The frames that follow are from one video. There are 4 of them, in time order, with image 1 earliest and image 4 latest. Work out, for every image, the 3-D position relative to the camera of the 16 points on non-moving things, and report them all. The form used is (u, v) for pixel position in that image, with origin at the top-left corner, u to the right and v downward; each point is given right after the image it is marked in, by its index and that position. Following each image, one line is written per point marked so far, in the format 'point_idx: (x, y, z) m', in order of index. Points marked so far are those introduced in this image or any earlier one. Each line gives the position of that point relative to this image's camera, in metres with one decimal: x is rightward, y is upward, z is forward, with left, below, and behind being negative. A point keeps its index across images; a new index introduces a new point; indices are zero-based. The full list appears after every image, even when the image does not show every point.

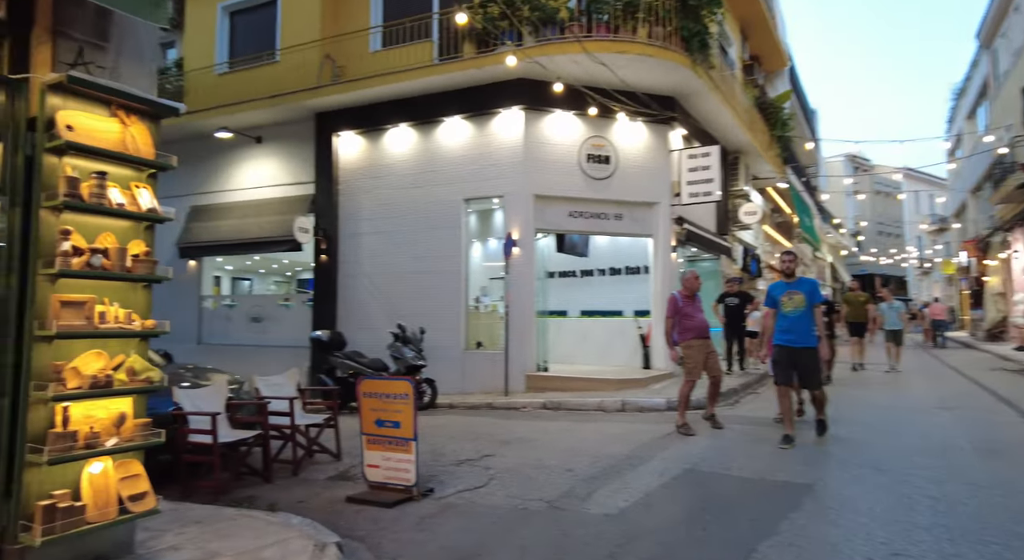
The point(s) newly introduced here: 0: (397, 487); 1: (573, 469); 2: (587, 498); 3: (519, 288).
0: (-0.7, -1.3, +4.2) m
1: (+0.4, -1.4, +4.7) m
2: (+0.5, -1.3, +4.0) m
3: (0.0, -0.1, +9.5) m
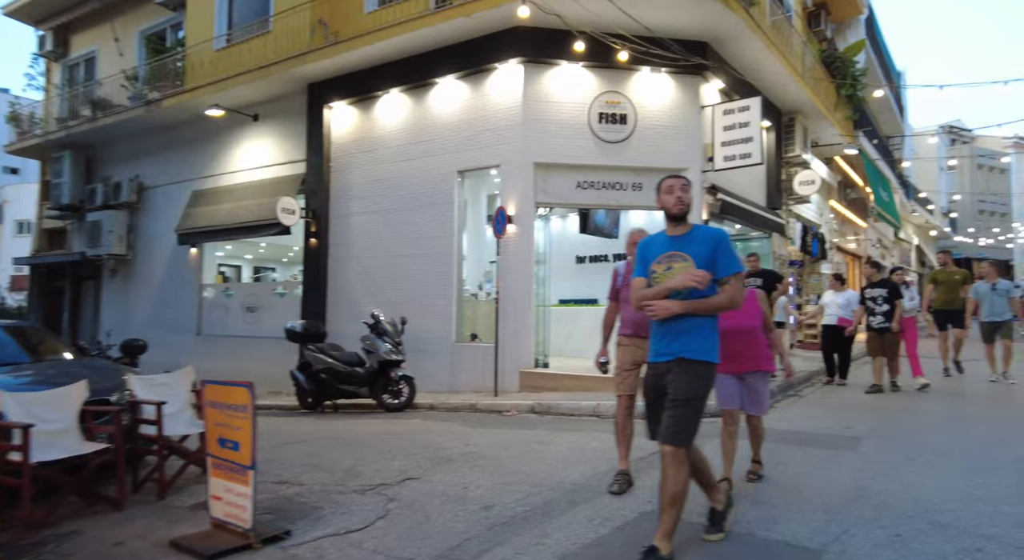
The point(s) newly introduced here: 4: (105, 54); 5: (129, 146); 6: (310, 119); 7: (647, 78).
0: (-1.3, -1.2, +3.1) m
1: (-0.1, -1.2, +3.5) m
2: (-0.2, -1.2, +2.7) m
3: (0.0, +0.1, +8.3) m
4: (-8.6, +4.8, +13.7) m
5: (-7.6, +2.7, +12.9) m
6: (-3.1, +2.5, +10.0) m
7: (+1.8, +2.8, +8.9) m
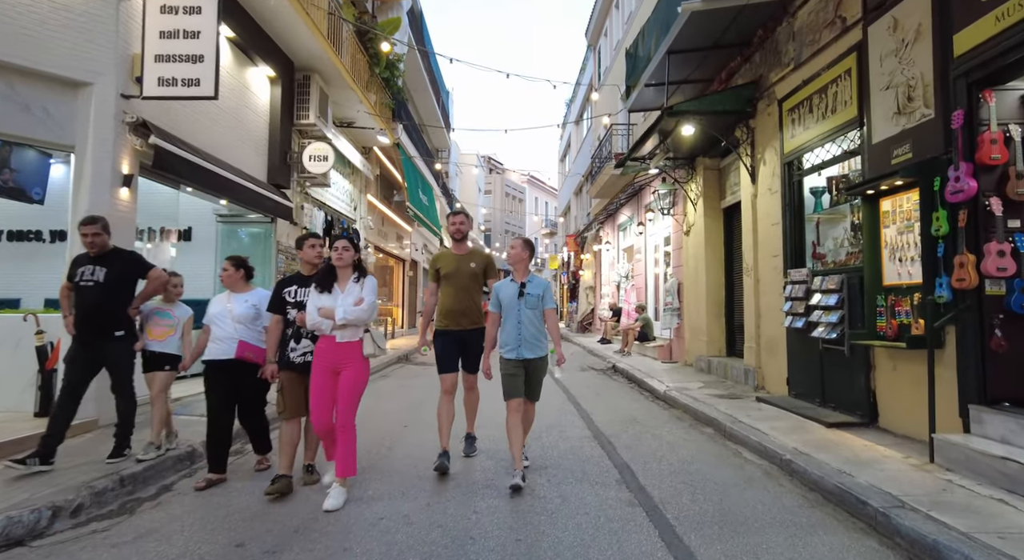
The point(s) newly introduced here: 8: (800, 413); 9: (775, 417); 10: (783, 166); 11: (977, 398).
0: (-3.3, -1.0, -1.9) m
1: (-2.5, -1.1, -0.9) m
2: (-2.1, -1.1, -1.6) m
3: (-5.2, +0.3, +3.0) m
4: (-15.1, +5.4, +2.4) m
5: (-13.9, +3.3, +2.3) m
6: (-8.6, +2.8, +2.6) m
7: (-3.9, +2.9, +4.6) m
8: (+3.2, -1.5, +7.3) m
9: (+3.0, -1.5, +7.3) m
10: (+3.7, +1.6, +8.9) m
11: (+3.8, -1.0, +5.3) m
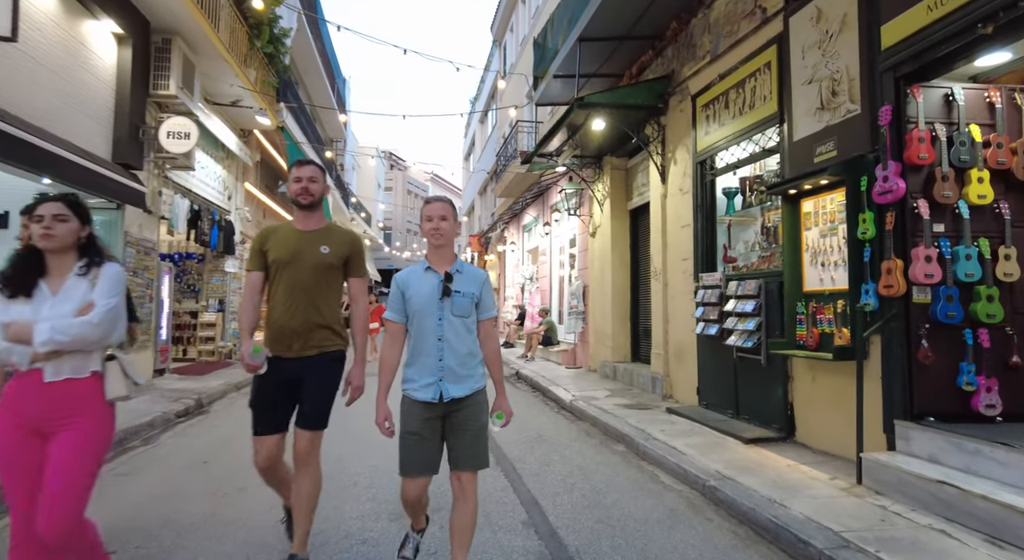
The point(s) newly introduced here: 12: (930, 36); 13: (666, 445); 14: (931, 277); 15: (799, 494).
0: (-2.9, -1.0, -3.3) m
1: (-2.3, -1.1, -2.1) m
2: (-1.8, -1.0, -2.7) m
3: (-5.6, +0.3, +1.4) m
4: (-15.2, +5.6, -0.7) m
5: (-14.0, +3.4, -0.7) m
6: (-8.8, +2.9, +0.4) m
7: (-4.5, +2.9, +3.1) m
8: (+2.1, -1.6, +6.9) m
9: (+1.9, -1.6, +6.8) m
10: (+2.4, +1.5, +8.5) m
11: (+3.0, -1.0, +4.9) m
12: (+3.1, +1.8, +4.7) m
13: (+1.5, -1.6, +6.2) m
14: (+3.1, 0.0, +4.8) m
15: (+2.0, -1.5, +4.6) m
